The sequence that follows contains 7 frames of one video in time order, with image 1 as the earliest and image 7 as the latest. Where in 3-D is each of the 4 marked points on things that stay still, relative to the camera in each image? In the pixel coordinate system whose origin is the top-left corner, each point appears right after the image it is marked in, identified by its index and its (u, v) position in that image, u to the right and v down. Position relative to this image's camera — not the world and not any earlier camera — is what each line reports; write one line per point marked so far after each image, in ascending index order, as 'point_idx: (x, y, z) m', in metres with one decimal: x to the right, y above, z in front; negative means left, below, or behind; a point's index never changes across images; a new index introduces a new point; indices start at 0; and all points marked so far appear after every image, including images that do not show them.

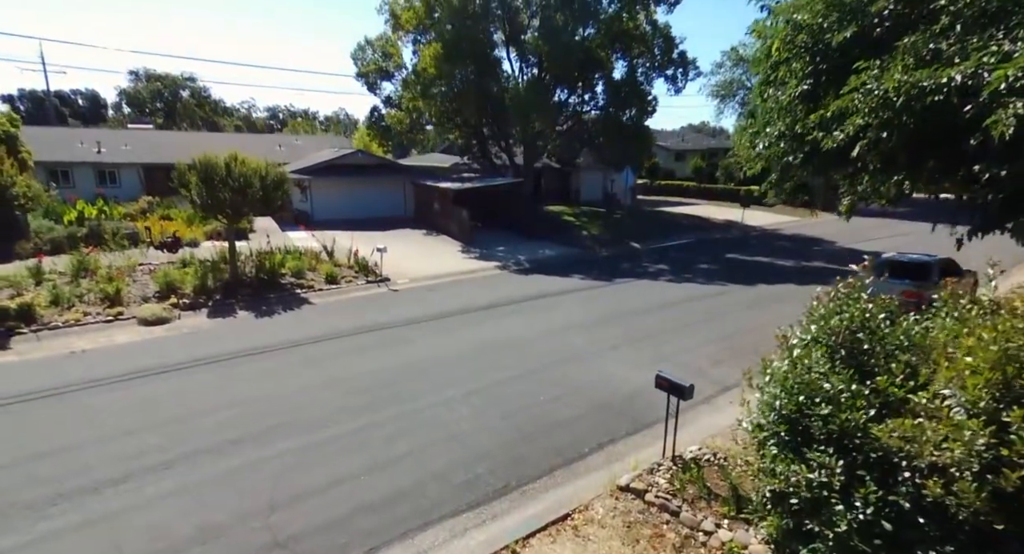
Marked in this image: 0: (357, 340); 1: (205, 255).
0: (-2.7, -1.1, +9.1) m
1: (-8.8, +0.6, +14.9) m
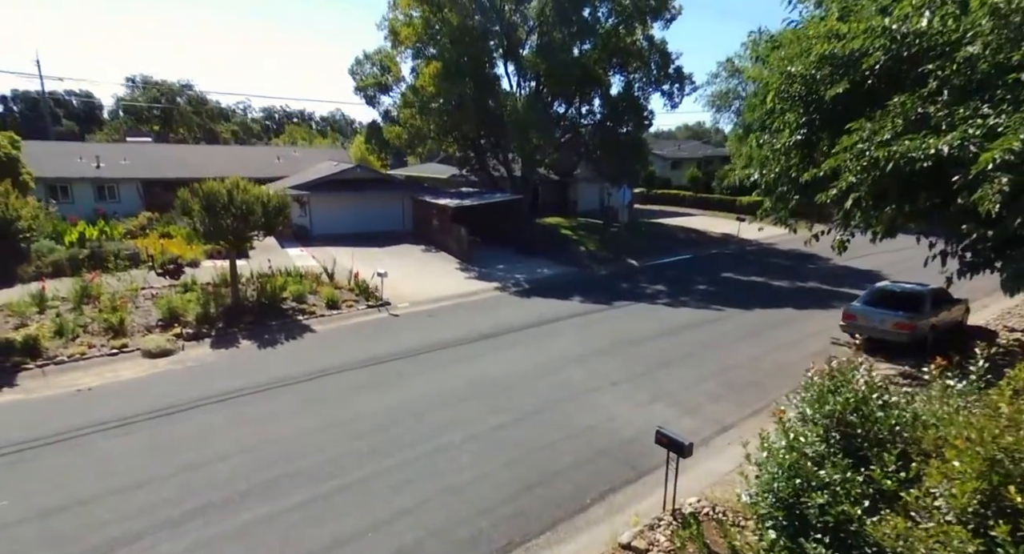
0: (-2.7, -1.8, +9.2) m
1: (-8.8, 0.0, +15.0) m
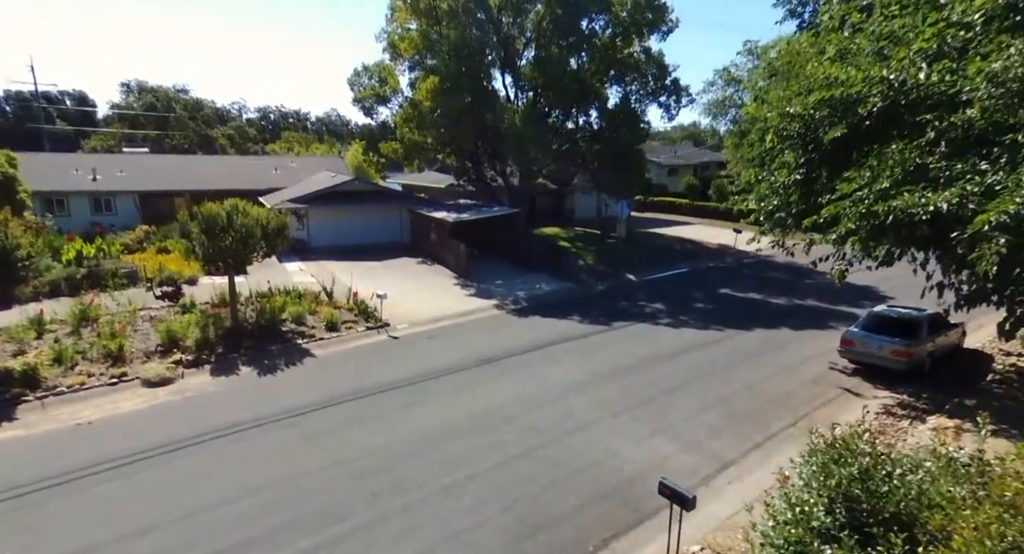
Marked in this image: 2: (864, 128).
0: (-2.7, -2.3, +9.2) m
1: (-8.9, -0.6, +14.9) m
2: (+4.5, +1.9, +6.7) m
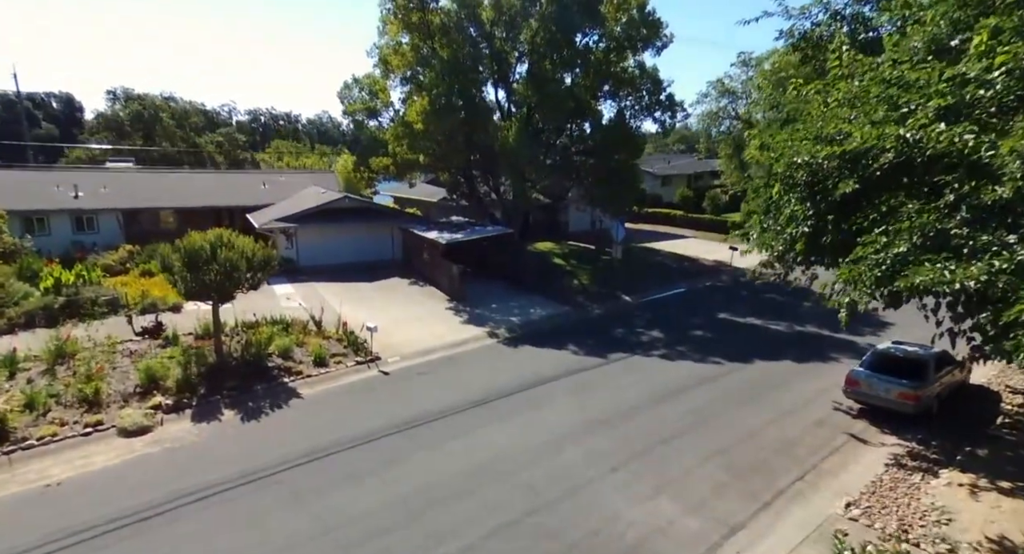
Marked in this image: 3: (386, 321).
0: (-2.8, -3.1, +8.8) m
1: (-9.0, -1.4, +14.4) m
2: (+4.5, +1.2, +6.4) m
3: (-3.9, -1.4, +16.1) m
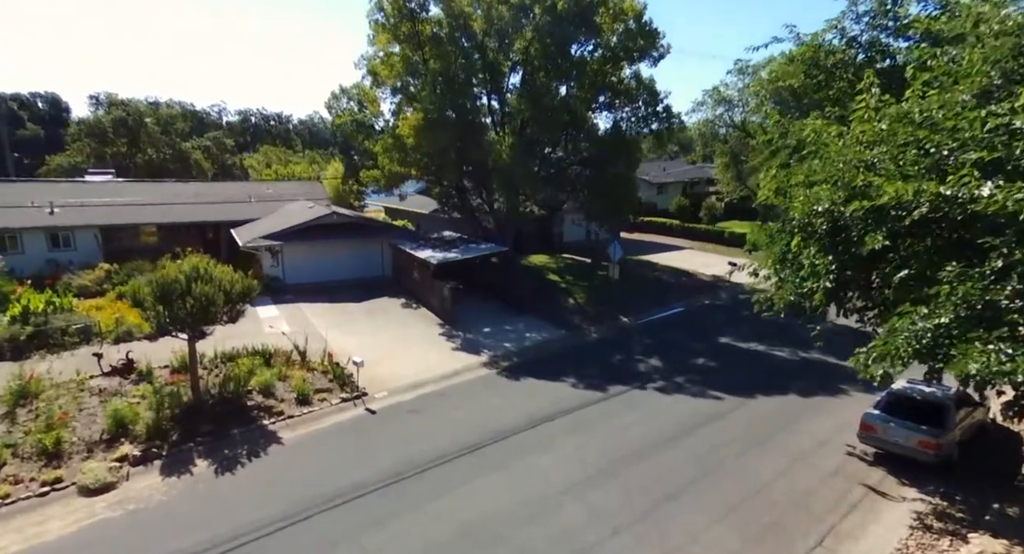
0: (-2.9, -3.8, +8.1) m
1: (-9.2, -2.2, +13.6) m
2: (+4.4, +0.5, +5.8) m
3: (-4.1, -2.1, +15.3) m
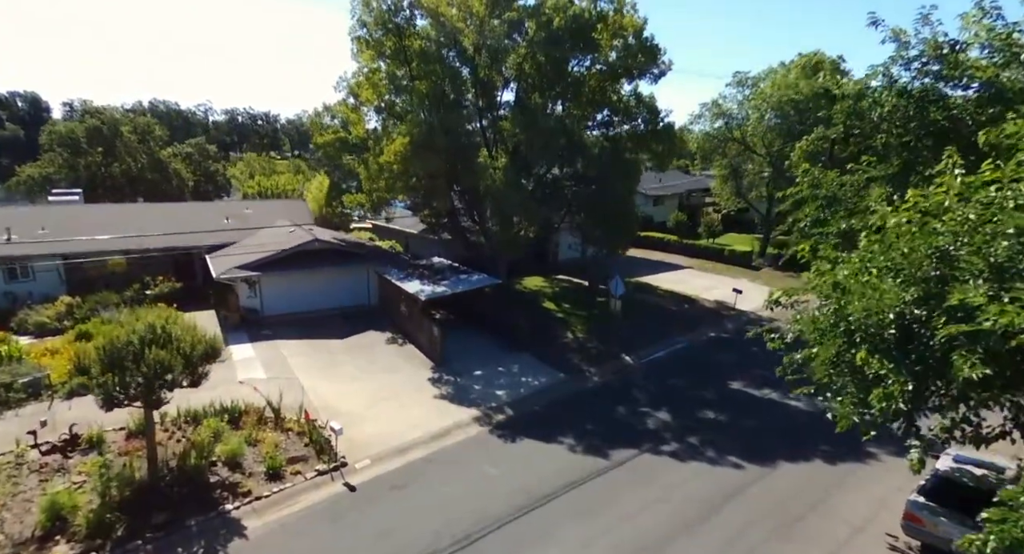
0: (-2.9, -5.1, +6.8) m
1: (-9.3, -3.4, +12.2) m
2: (+4.4, -0.7, +4.6) m
3: (-4.2, -3.3, +14.0) m
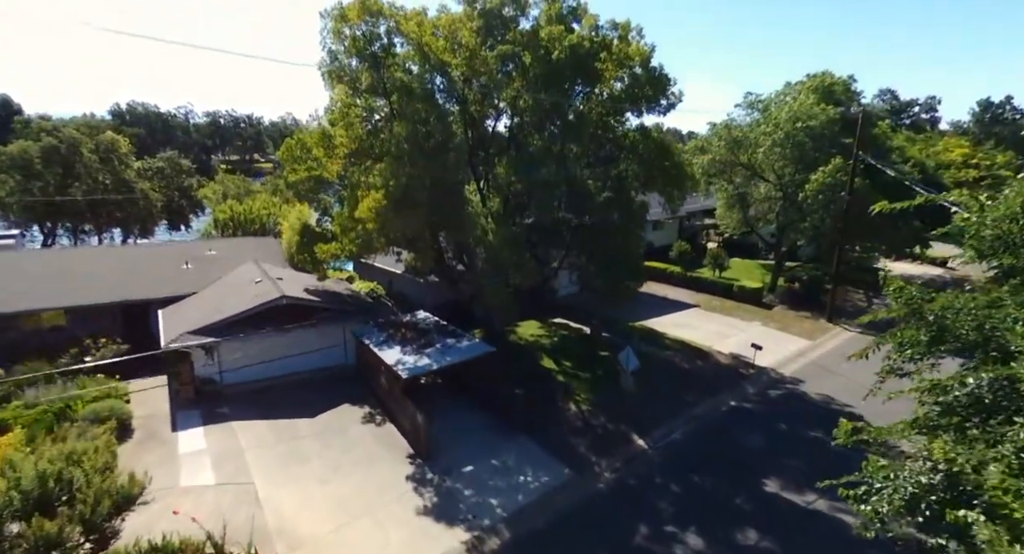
0: (-2.7, -7.1, +4.4) m
1: (-9.3, -5.5, +9.7) m
2: (+4.6, -2.8, +2.3) m
3: (-4.3, -5.4, +11.6) m
